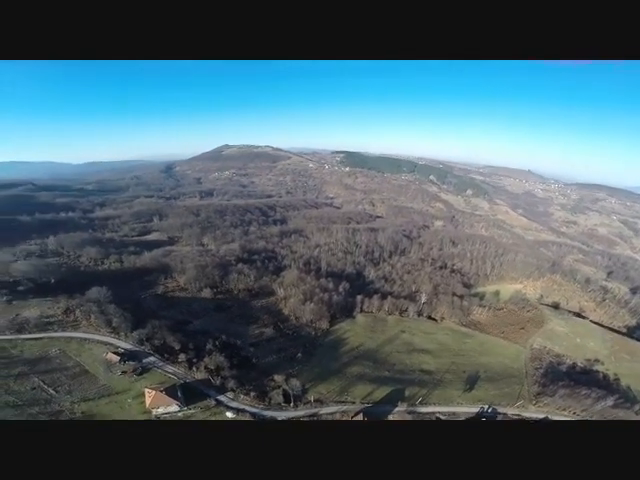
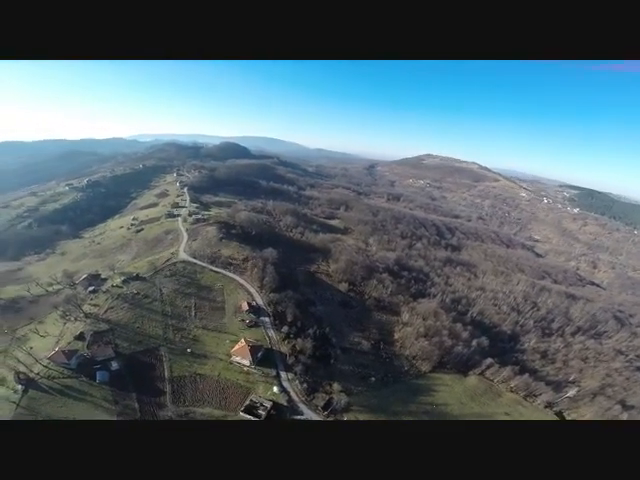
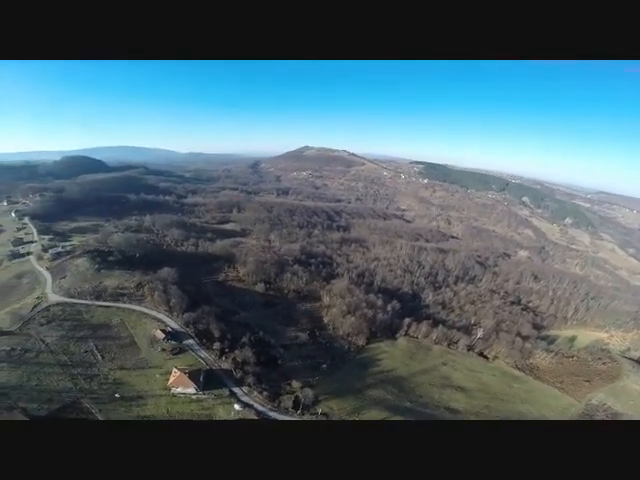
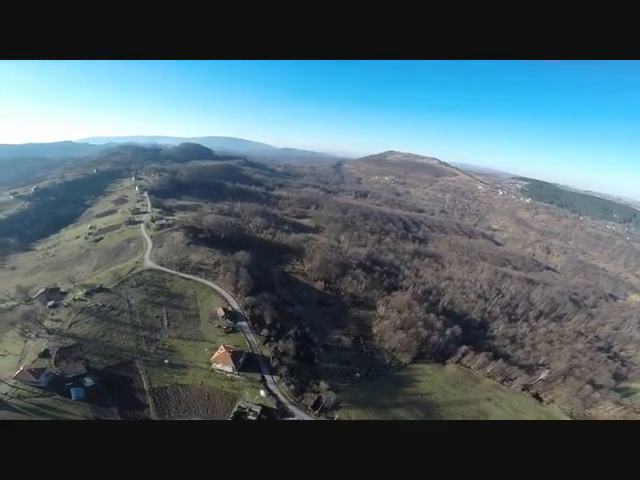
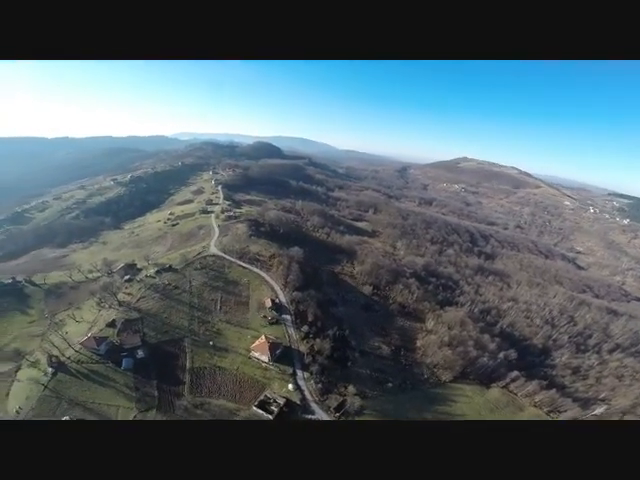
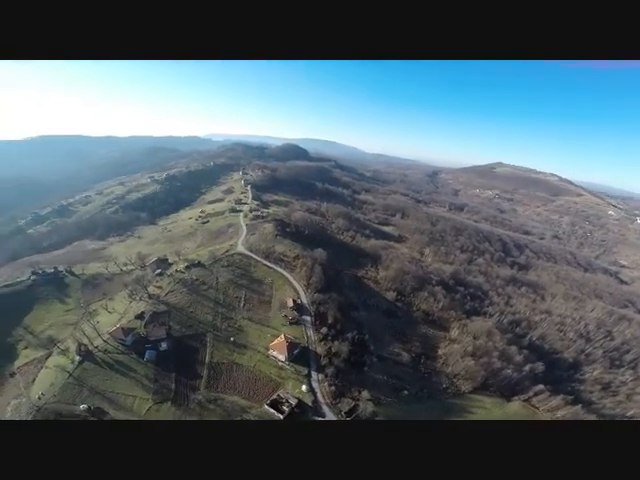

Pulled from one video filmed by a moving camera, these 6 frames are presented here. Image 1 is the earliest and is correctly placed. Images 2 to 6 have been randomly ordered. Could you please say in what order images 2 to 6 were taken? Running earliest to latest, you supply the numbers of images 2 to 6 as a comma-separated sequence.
3, 4, 2, 5, 6
